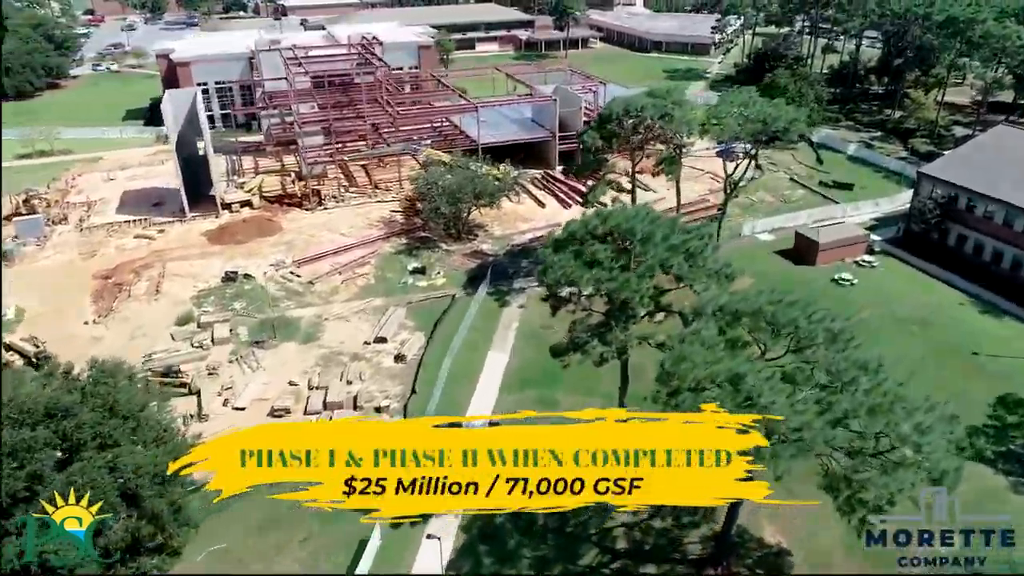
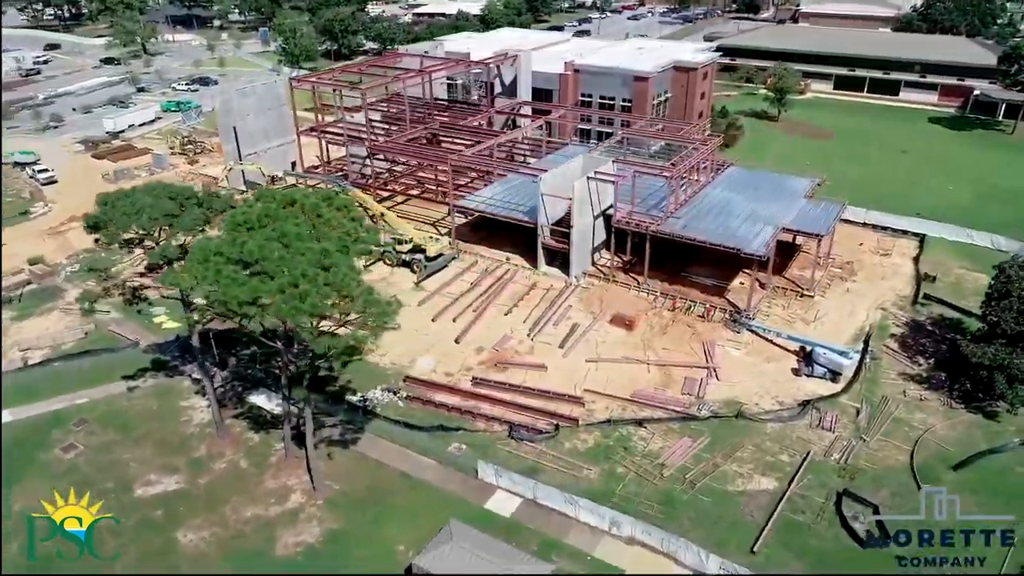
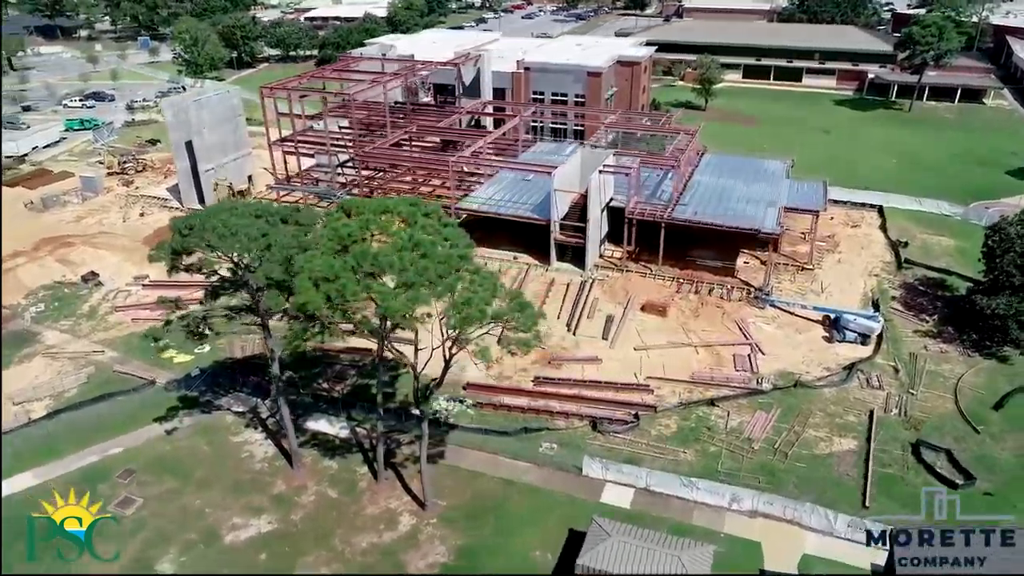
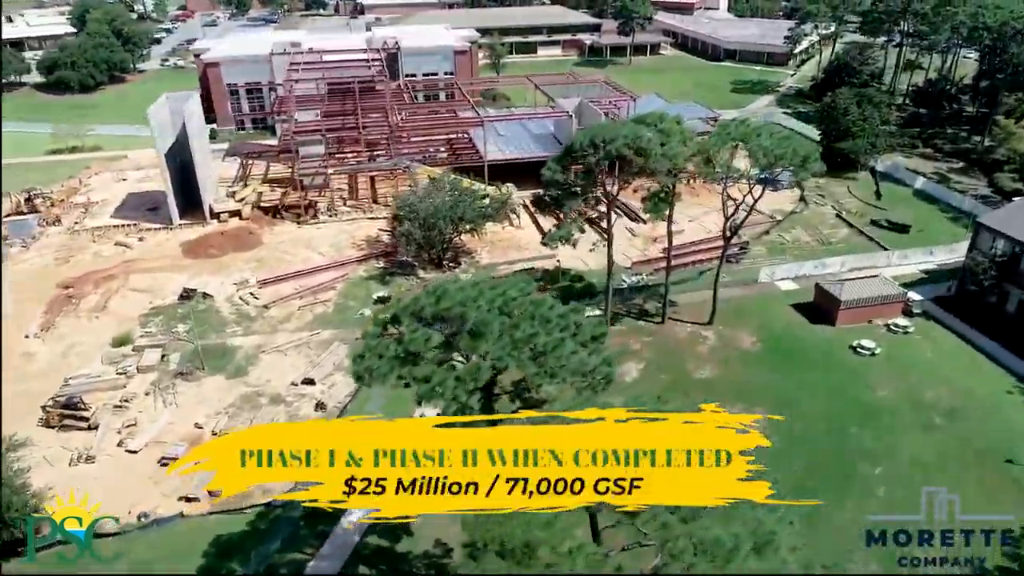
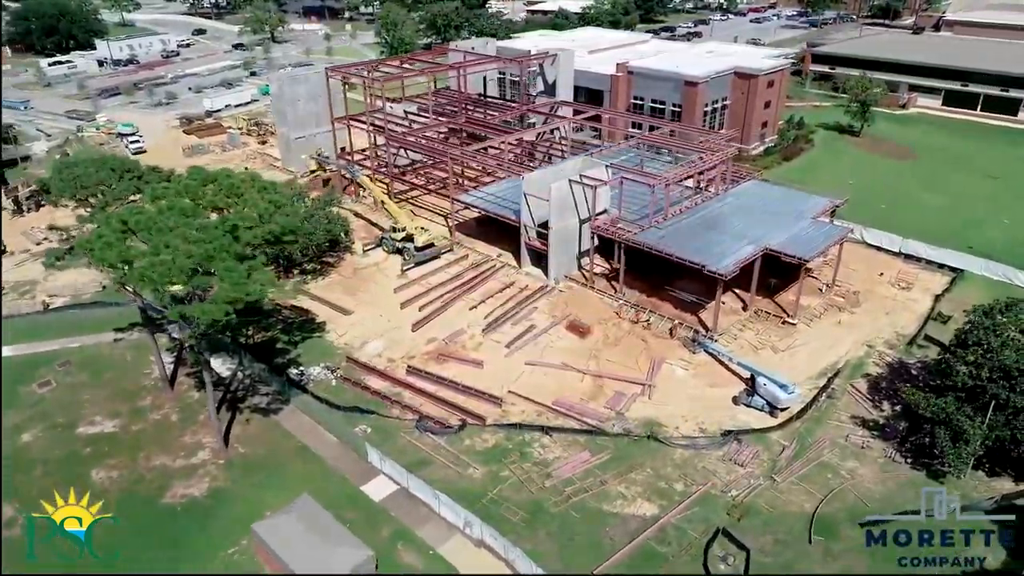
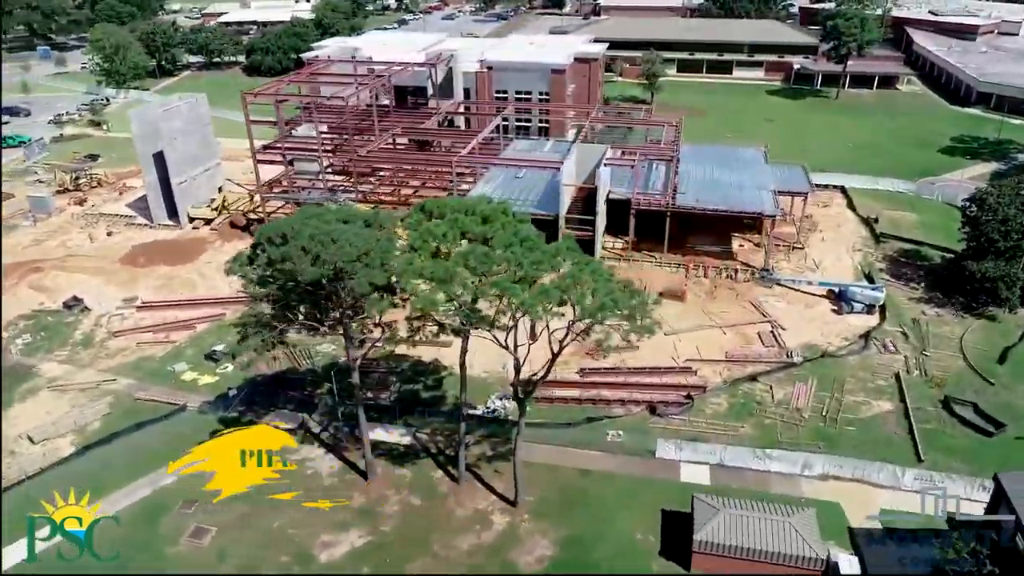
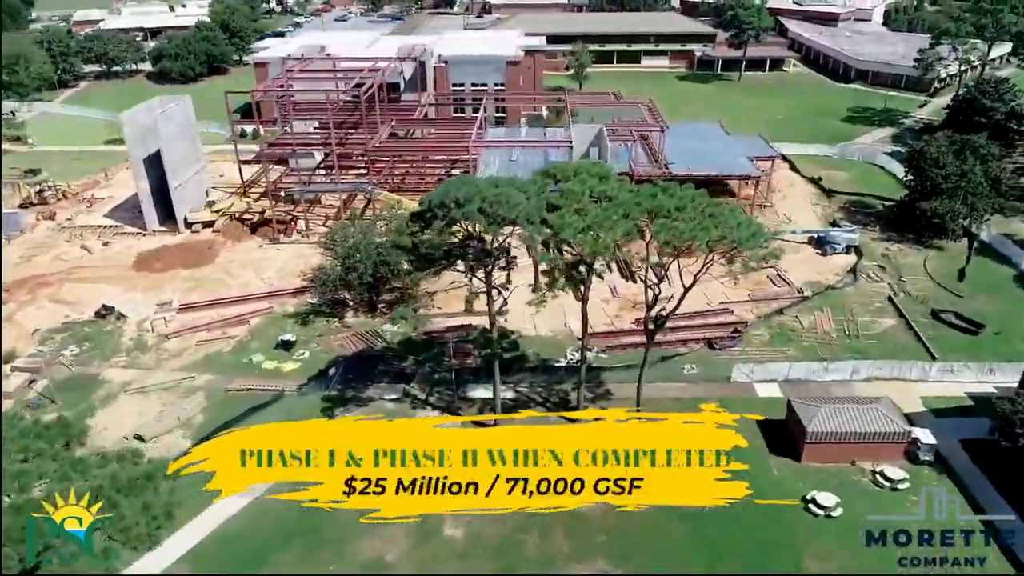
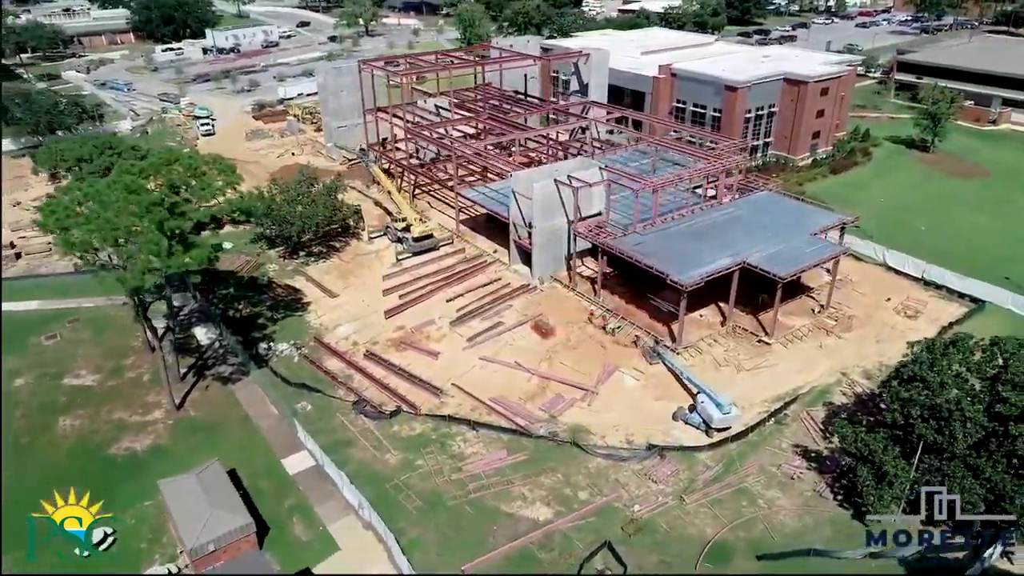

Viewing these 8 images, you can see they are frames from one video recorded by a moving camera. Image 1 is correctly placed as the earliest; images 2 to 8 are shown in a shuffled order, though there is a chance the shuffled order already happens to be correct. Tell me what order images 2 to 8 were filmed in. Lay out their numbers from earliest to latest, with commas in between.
4, 7, 6, 3, 2, 5, 8
